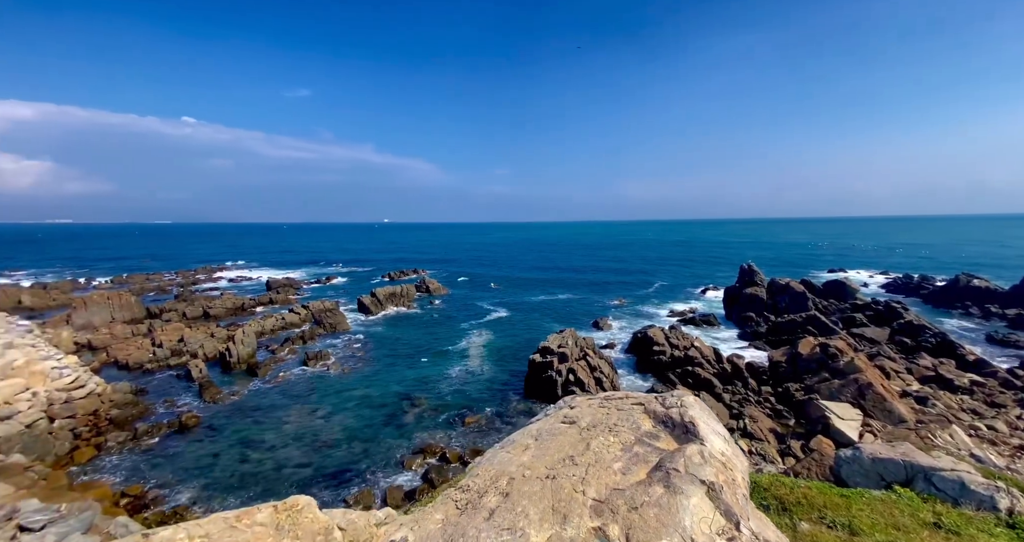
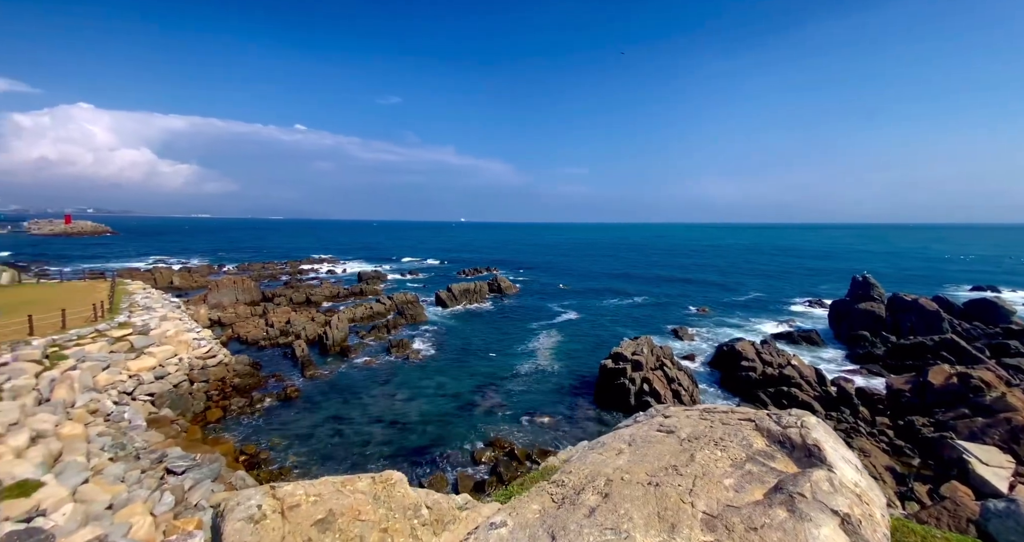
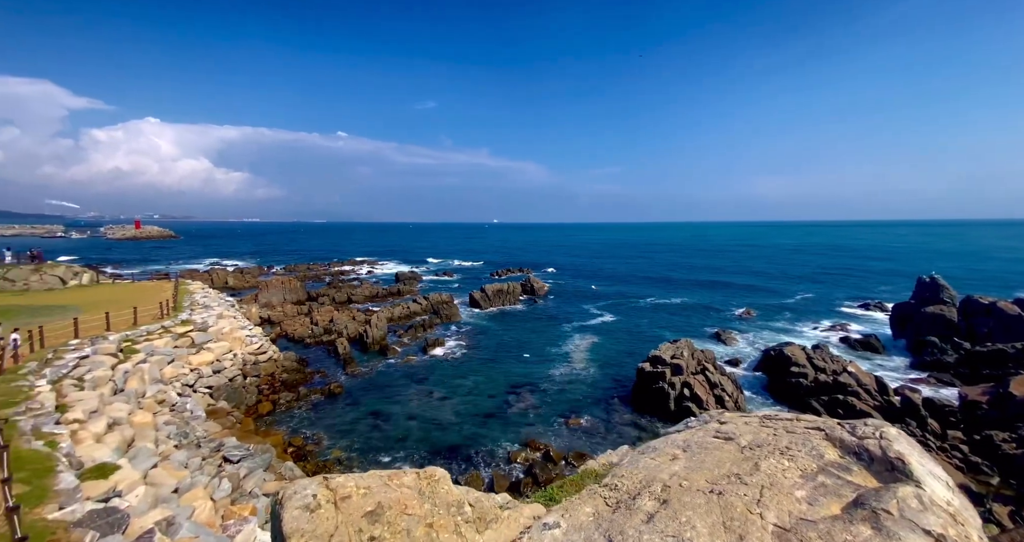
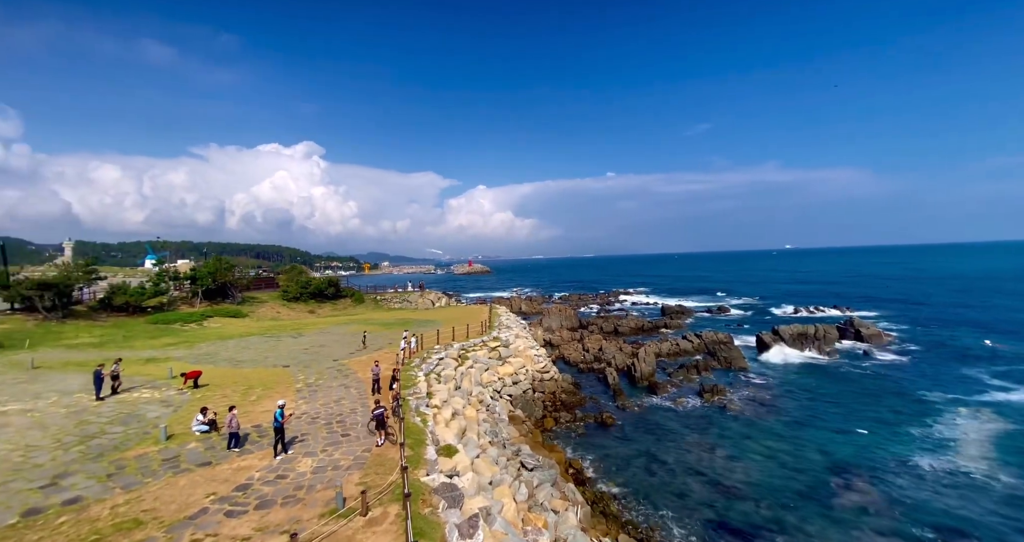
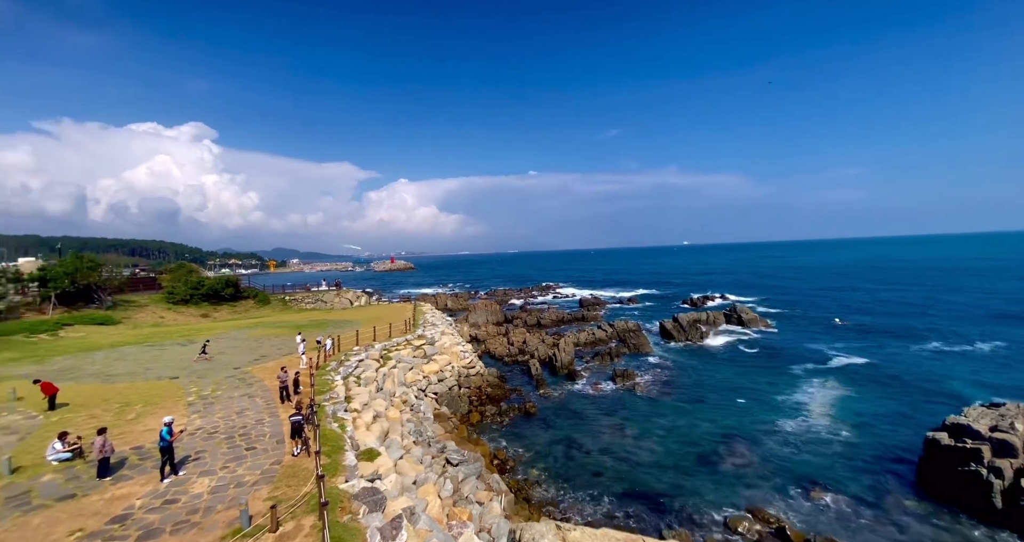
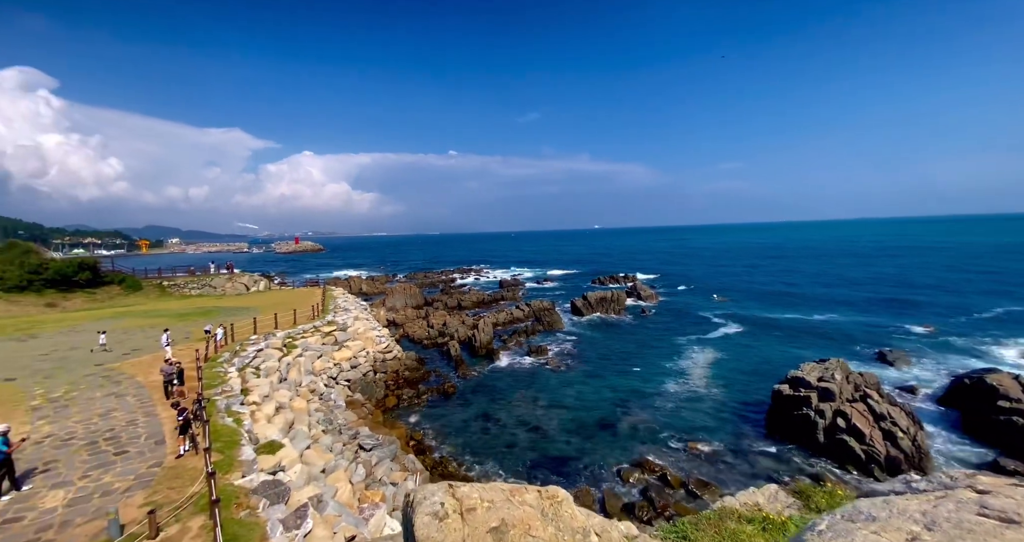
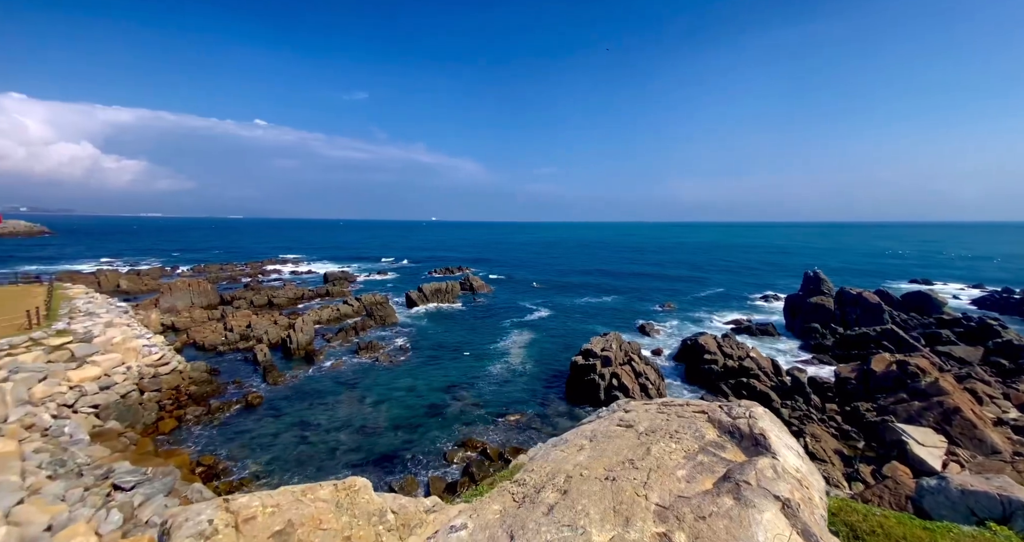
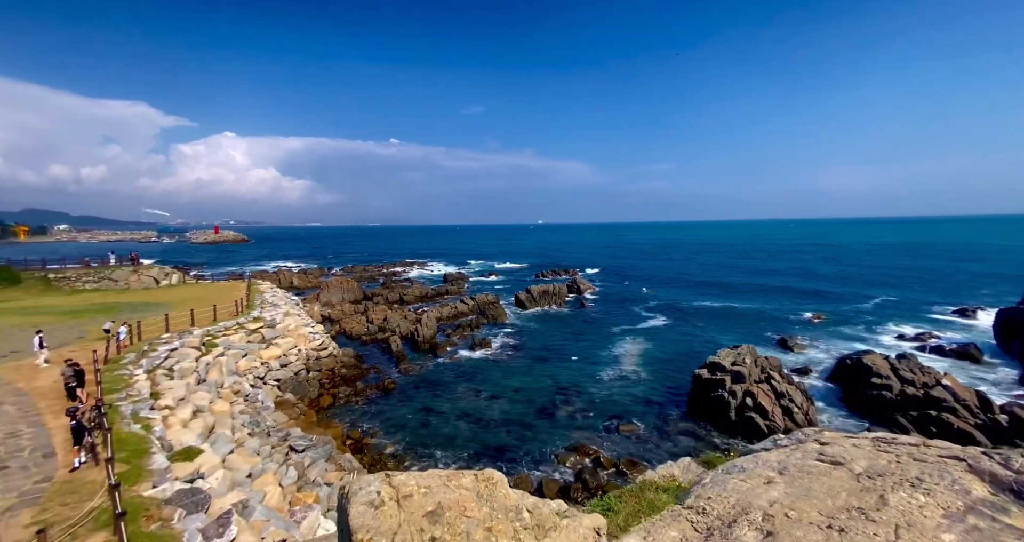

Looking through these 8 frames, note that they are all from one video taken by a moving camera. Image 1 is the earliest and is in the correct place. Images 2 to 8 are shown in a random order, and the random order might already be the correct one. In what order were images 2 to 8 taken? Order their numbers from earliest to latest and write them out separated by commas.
7, 2, 3, 8, 6, 5, 4
